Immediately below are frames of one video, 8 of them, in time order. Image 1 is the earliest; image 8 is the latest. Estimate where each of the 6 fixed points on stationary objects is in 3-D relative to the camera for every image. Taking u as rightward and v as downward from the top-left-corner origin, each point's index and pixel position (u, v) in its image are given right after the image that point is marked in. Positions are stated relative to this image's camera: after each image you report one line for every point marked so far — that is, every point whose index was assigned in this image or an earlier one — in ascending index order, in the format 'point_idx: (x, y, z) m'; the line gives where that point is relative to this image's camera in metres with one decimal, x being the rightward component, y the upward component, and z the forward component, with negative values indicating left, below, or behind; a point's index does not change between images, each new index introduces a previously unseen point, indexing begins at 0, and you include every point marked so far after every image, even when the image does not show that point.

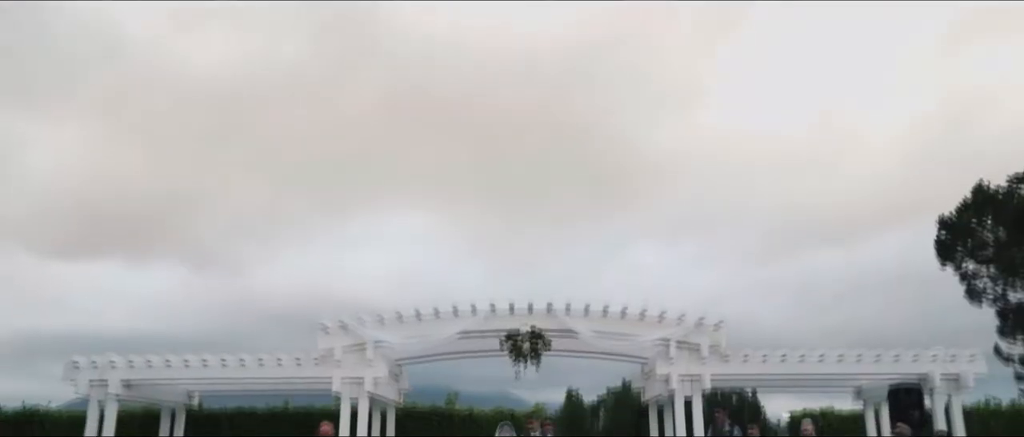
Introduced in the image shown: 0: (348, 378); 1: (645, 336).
0: (-2.4, -2.3, +13.3) m
1: (+2.0, -1.7, +13.4) m
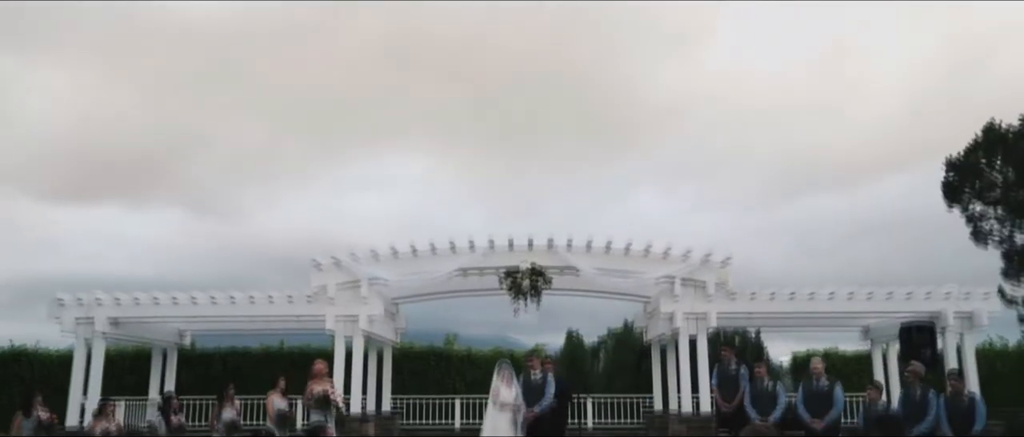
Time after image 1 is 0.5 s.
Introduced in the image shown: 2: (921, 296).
0: (-2.4, -1.4, +12.9) m
1: (+2.0, -0.8, +12.9) m
2: (+5.7, -1.1, +12.7) m
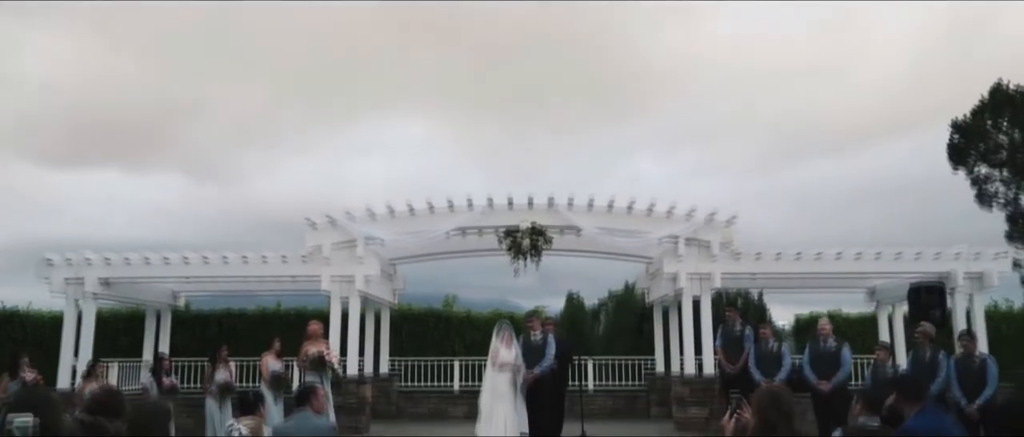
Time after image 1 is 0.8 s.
0: (-2.5, -0.8, +12.6) m
1: (+2.0, -0.2, +12.6) m
2: (+5.7, -0.5, +12.4) m
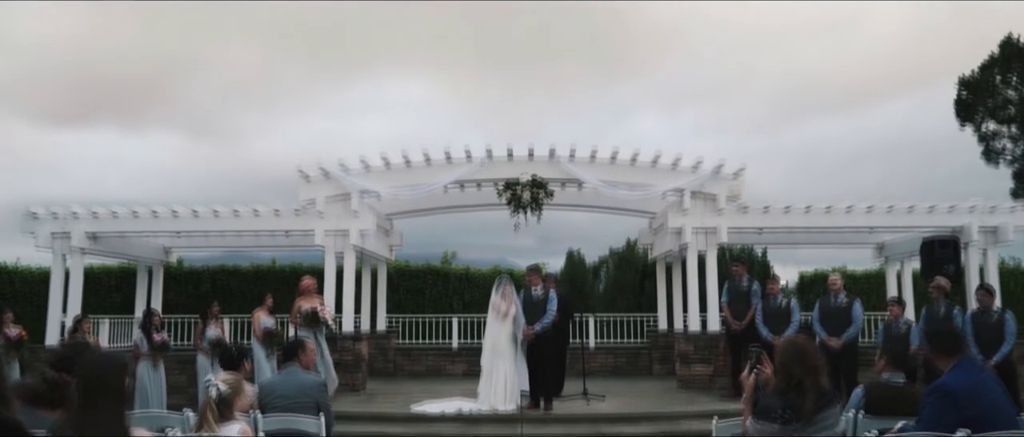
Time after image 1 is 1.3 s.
0: (-2.5, -0.2, +12.3) m
1: (+2.0, +0.4, +12.2) m
2: (+5.7, +0.1, +12.0) m
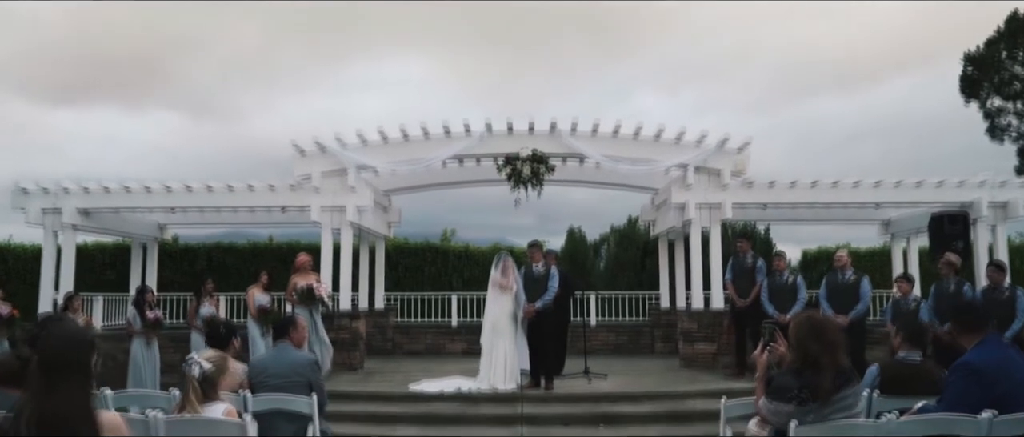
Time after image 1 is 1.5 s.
0: (-2.5, +0.2, +12.0) m
1: (+2.0, +0.8, +12.0) m
2: (+5.7, +0.4, +11.7) m
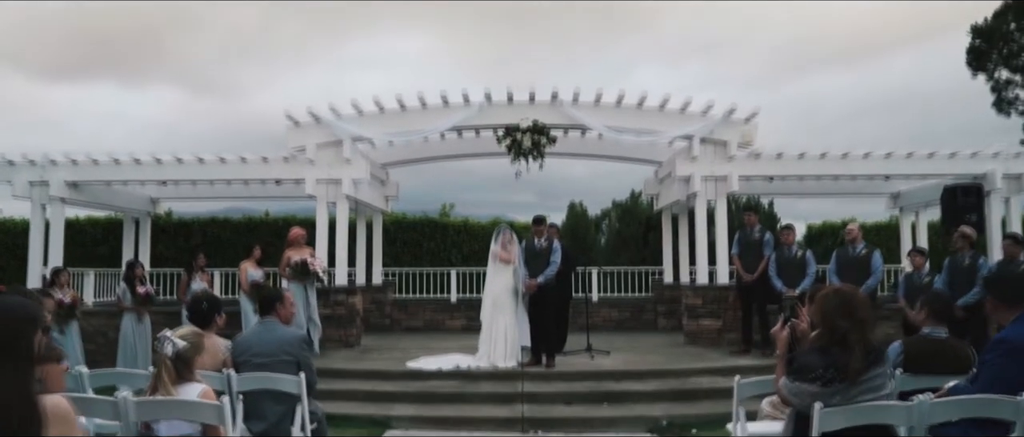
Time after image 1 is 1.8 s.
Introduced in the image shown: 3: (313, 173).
0: (-2.4, +0.5, +11.7) m
1: (+2.0, +1.1, +11.6) m
2: (+5.7, +0.8, +11.4) m
3: (-2.5, +0.6, +11.6) m
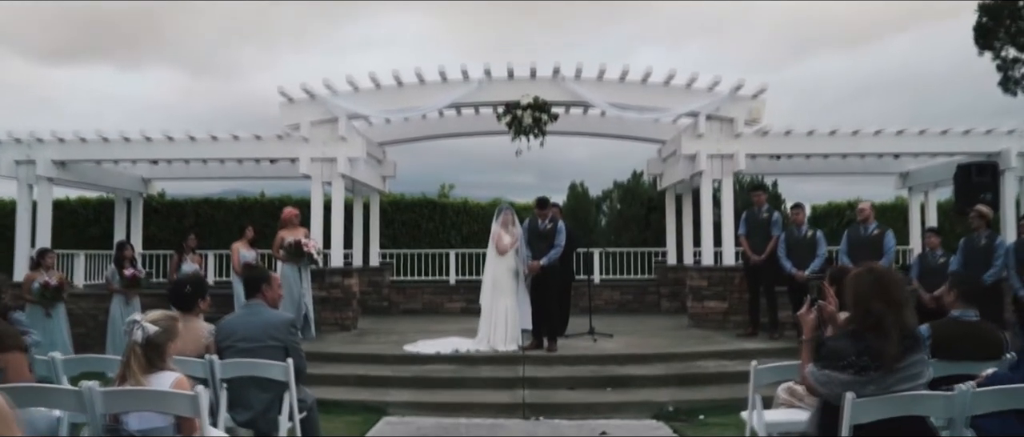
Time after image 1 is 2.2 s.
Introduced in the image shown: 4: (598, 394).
0: (-2.4, +0.8, +11.4) m
1: (+2.0, +1.4, +11.3) m
2: (+5.7, +1.0, +11.0) m
3: (-2.5, +0.8, +11.3) m
4: (+0.7, -1.5, +7.8) m
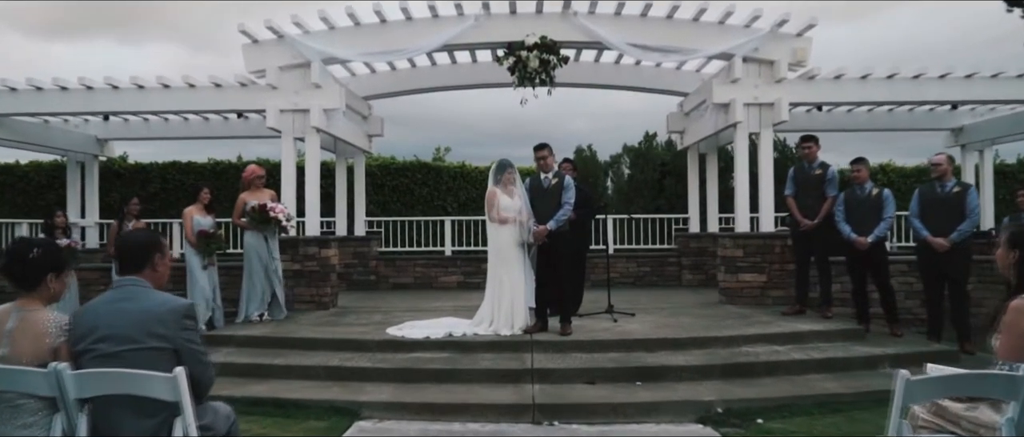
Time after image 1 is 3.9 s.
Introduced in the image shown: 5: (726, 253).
0: (-2.4, +1.2, +9.7) m
1: (+2.0, +1.8, +9.7) m
2: (+5.7, +1.5, +9.4) m
3: (-2.5, +1.3, +9.7) m
4: (+0.8, -1.2, +6.2) m
5: (+2.3, -0.4, +9.8) m
